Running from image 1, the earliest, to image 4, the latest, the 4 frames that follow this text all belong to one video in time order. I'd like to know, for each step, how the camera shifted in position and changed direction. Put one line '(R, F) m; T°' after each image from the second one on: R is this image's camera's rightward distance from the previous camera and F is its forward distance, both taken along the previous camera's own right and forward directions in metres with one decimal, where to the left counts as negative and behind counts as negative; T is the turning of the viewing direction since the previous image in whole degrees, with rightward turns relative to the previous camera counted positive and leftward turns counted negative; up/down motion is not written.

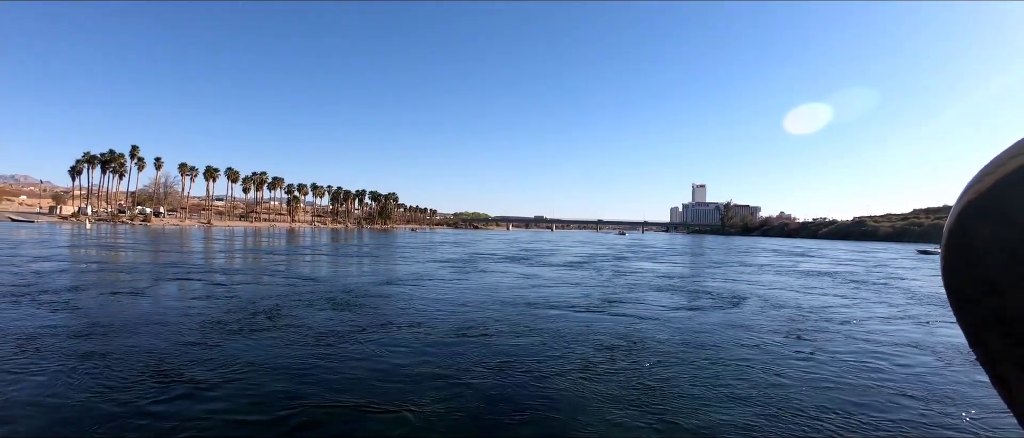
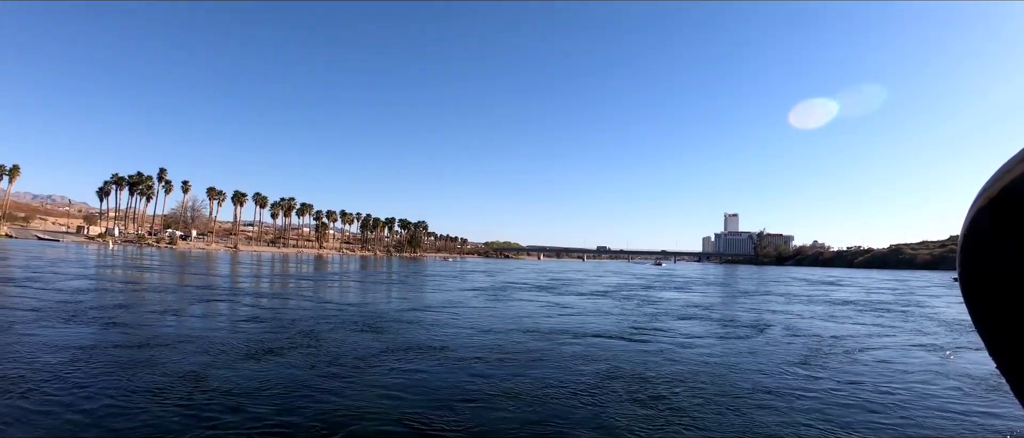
(+0.8, +0.3) m; -4°
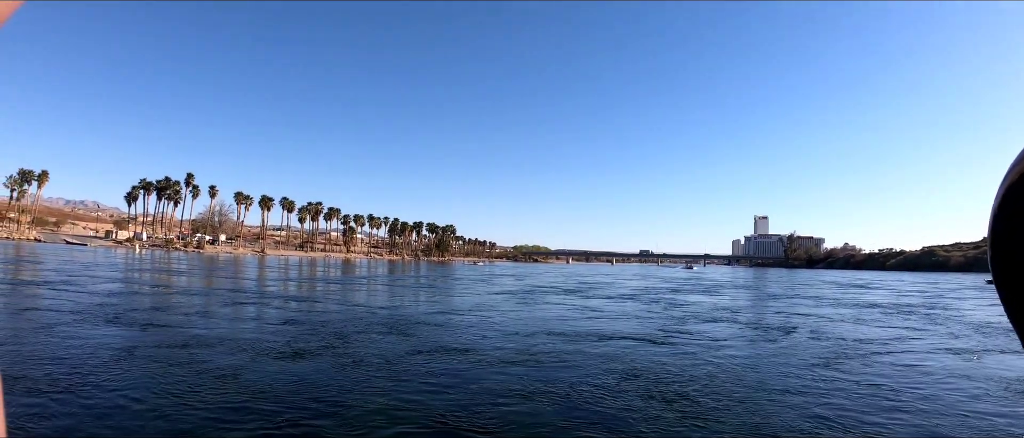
(+0.7, +0.1) m; -3°
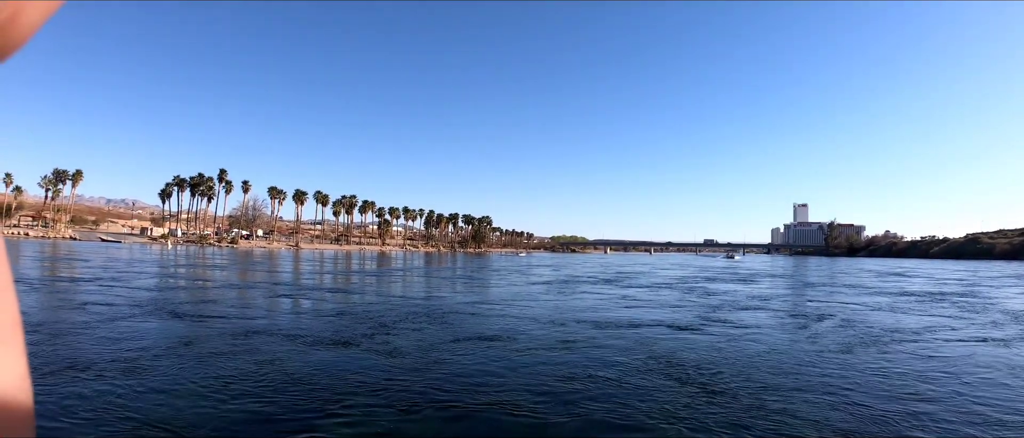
(+1.0, 0.0) m; -4°
